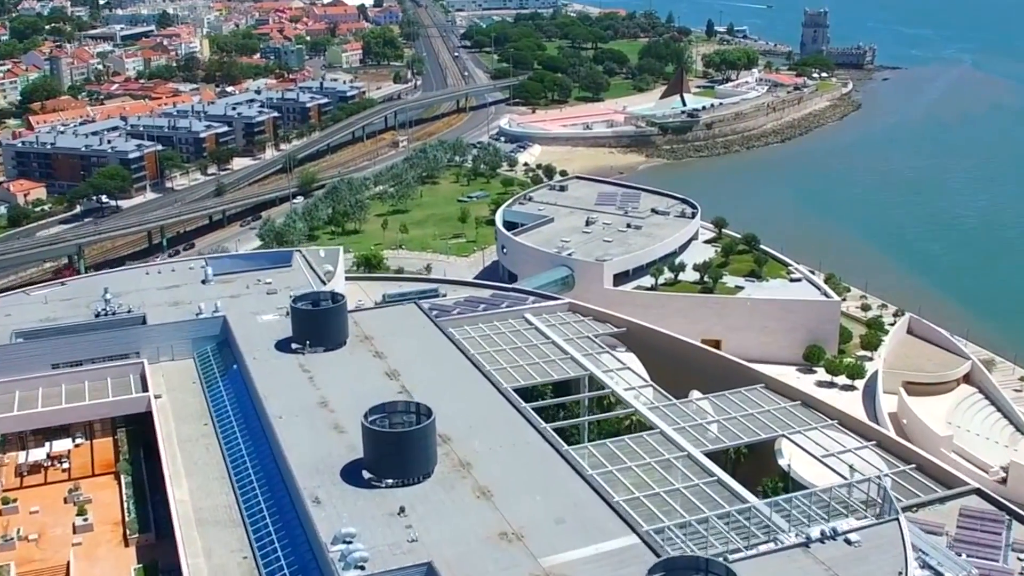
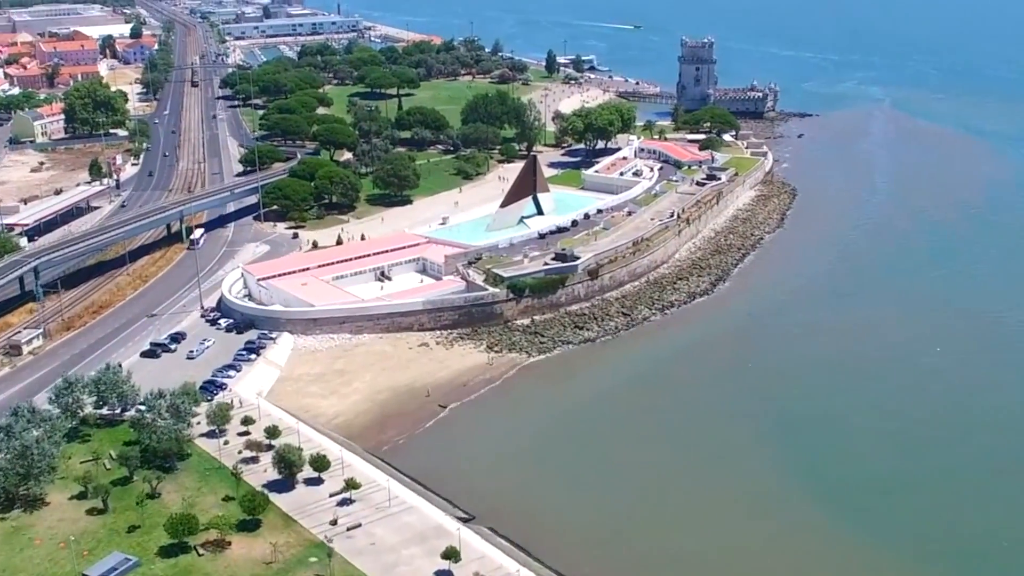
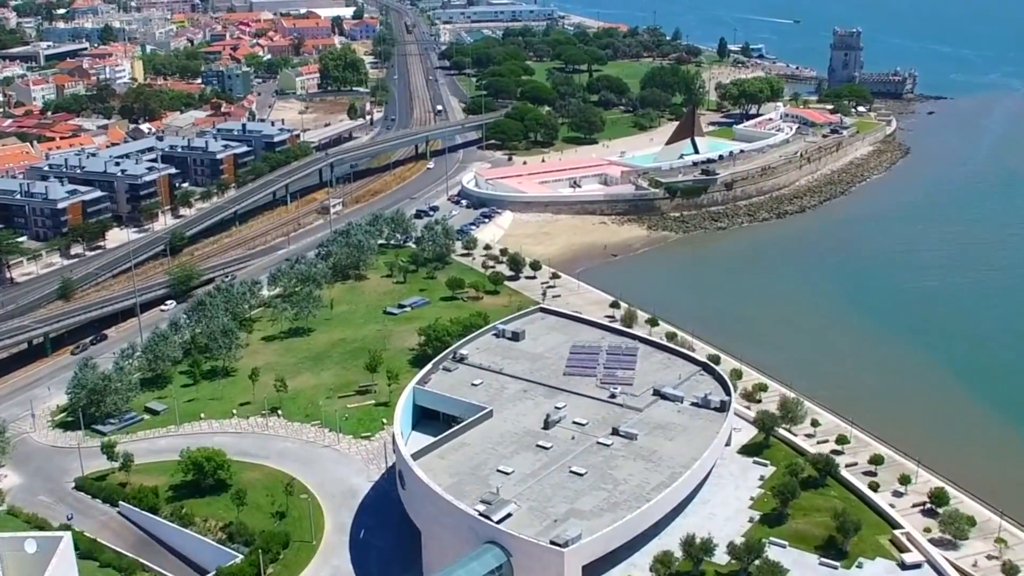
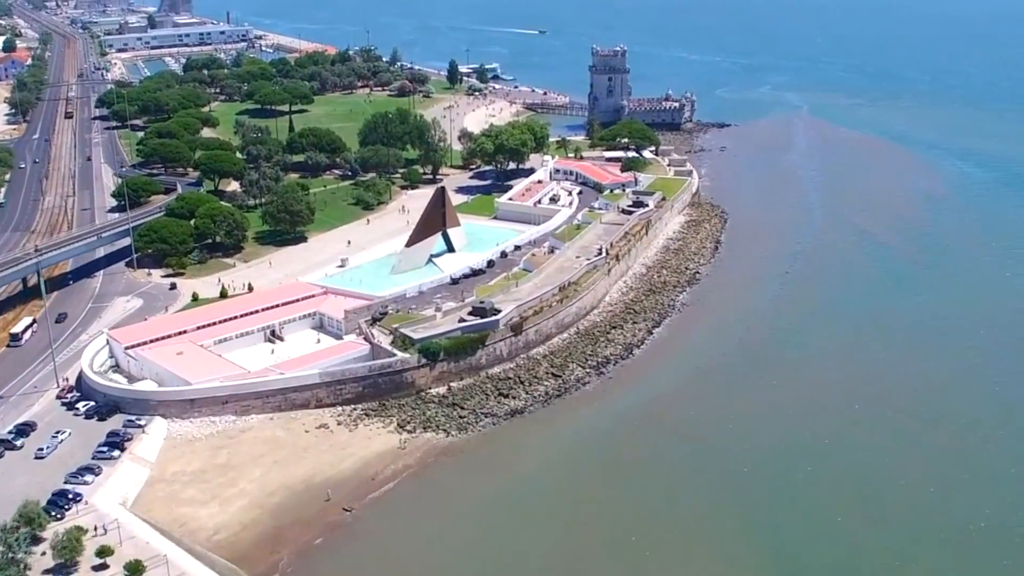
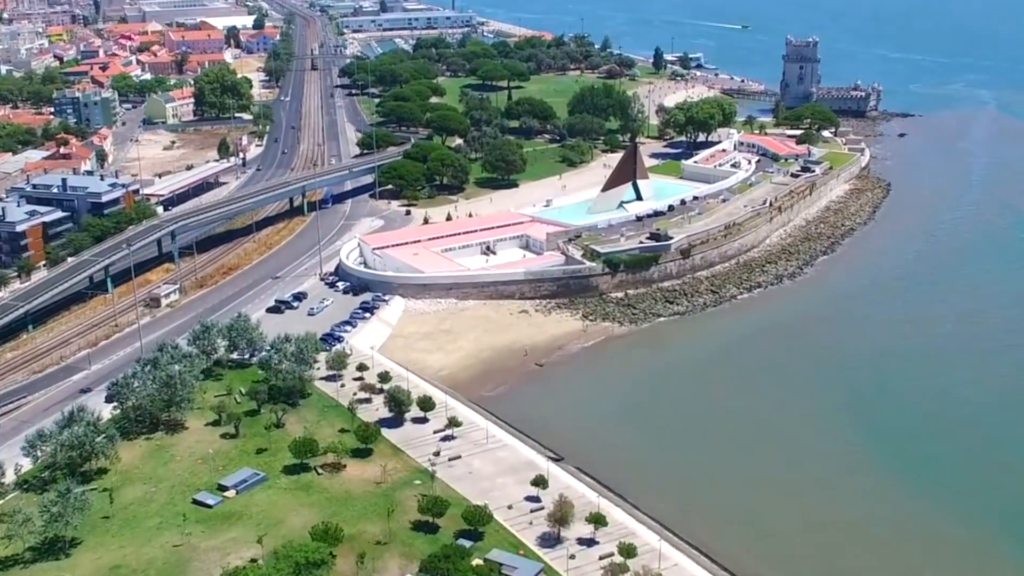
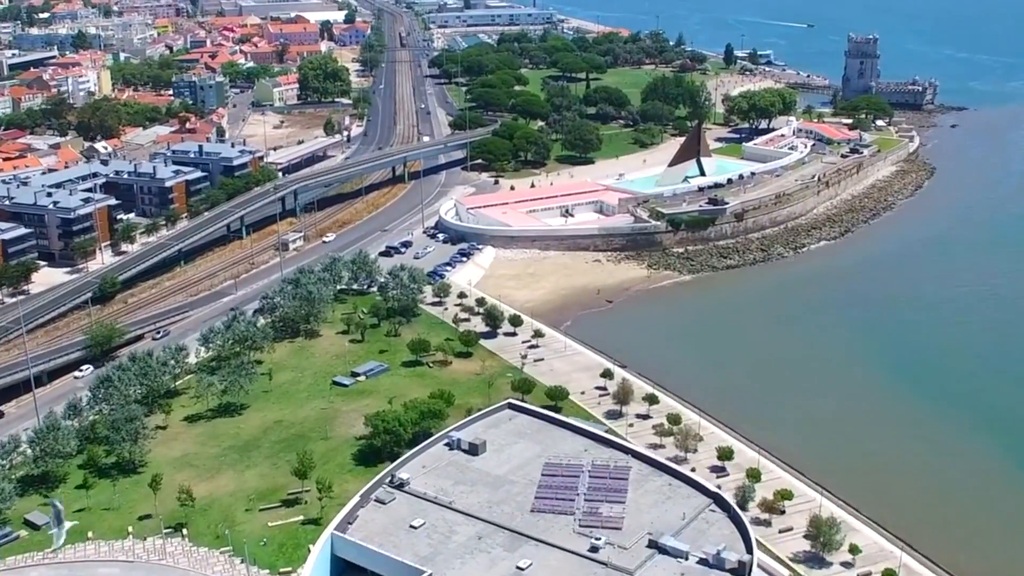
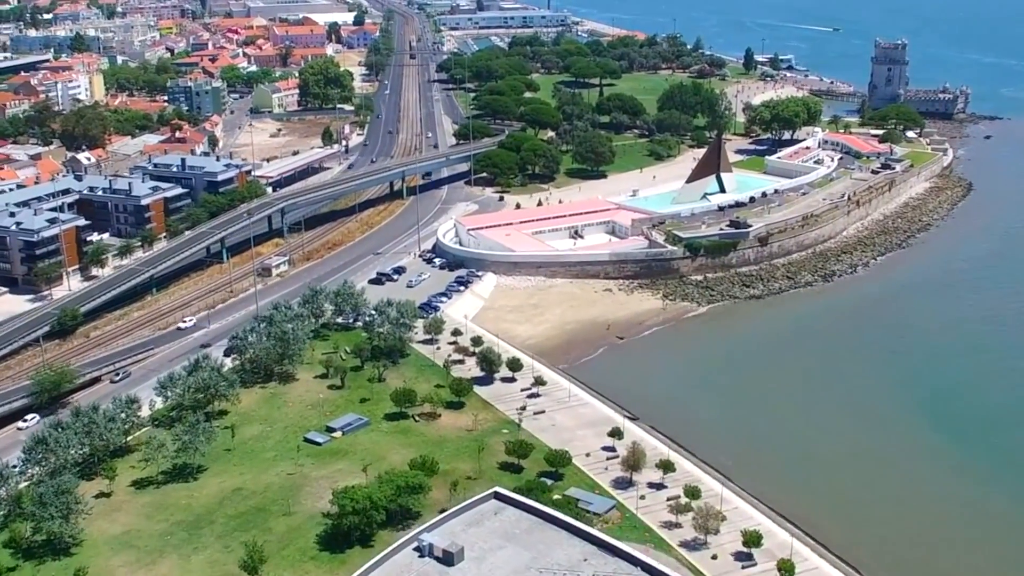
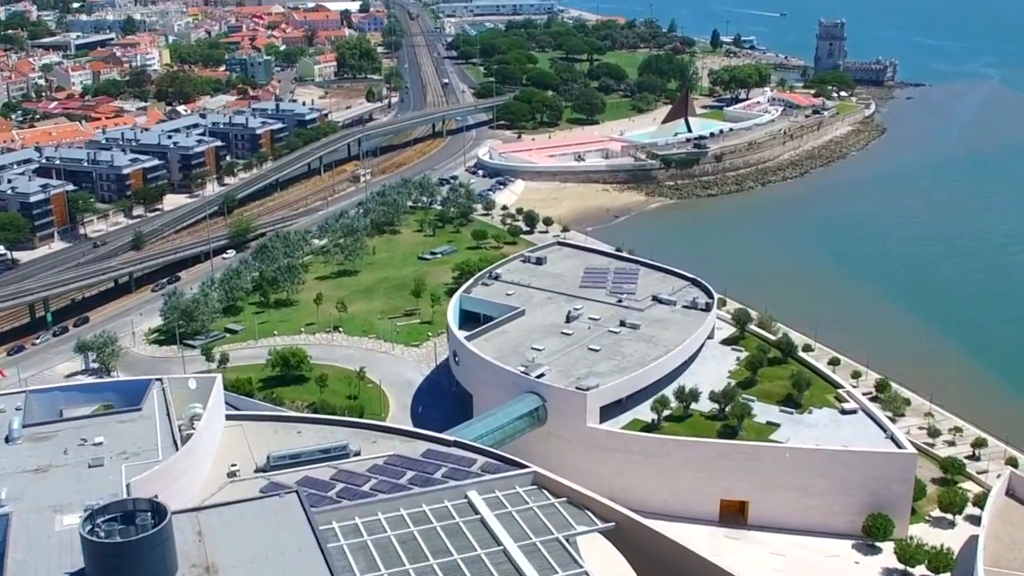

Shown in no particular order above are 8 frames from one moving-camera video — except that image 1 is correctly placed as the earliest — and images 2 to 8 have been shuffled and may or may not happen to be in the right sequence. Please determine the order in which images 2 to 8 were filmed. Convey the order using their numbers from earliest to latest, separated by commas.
8, 3, 6, 7, 5, 2, 4
